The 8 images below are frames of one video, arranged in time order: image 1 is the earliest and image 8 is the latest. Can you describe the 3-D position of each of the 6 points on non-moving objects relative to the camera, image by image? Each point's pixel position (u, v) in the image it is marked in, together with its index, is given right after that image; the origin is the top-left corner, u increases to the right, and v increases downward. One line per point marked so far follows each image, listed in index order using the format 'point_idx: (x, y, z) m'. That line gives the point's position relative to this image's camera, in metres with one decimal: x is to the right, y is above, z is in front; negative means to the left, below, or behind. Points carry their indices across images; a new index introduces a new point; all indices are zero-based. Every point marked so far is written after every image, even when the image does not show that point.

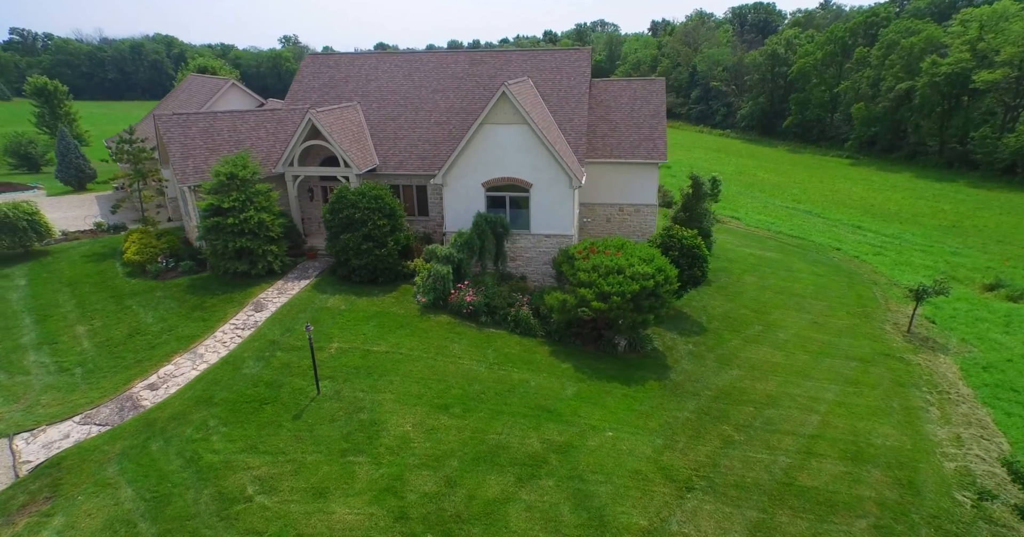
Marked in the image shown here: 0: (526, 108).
0: (+0.5, +5.9, +19.1) m
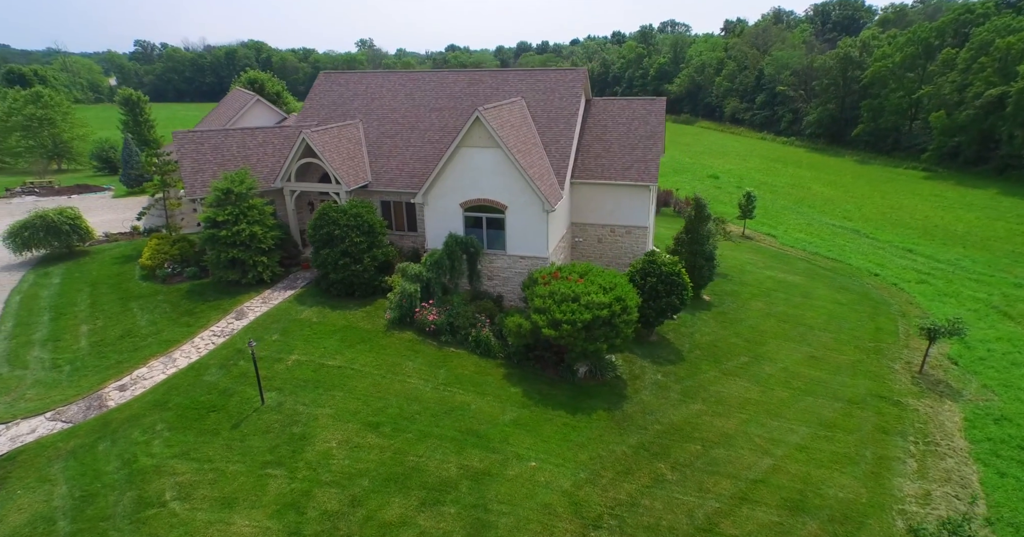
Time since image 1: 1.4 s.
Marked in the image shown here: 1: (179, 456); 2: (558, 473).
0: (-0.5, +5.1, +19.5) m
1: (-8.0, -4.6, +12.4) m
2: (+1.2, -5.3, +13.5) m
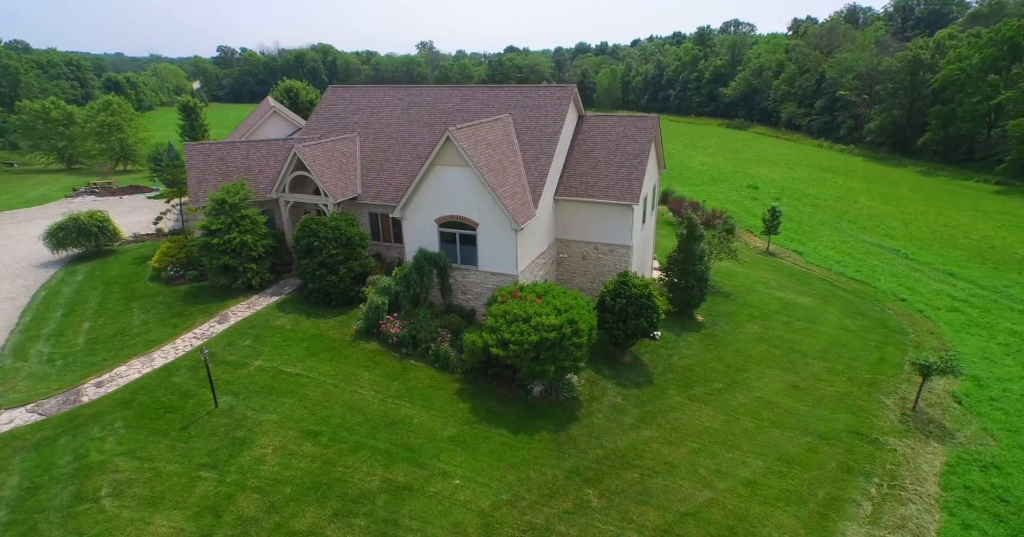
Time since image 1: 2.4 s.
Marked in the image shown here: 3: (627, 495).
0: (-1.6, +4.5, +19.9) m
1: (-10.1, -4.9, +13.5) m
2: (-0.9, -6.0, +13.8) m
3: (+3.3, -6.4, +14.7) m
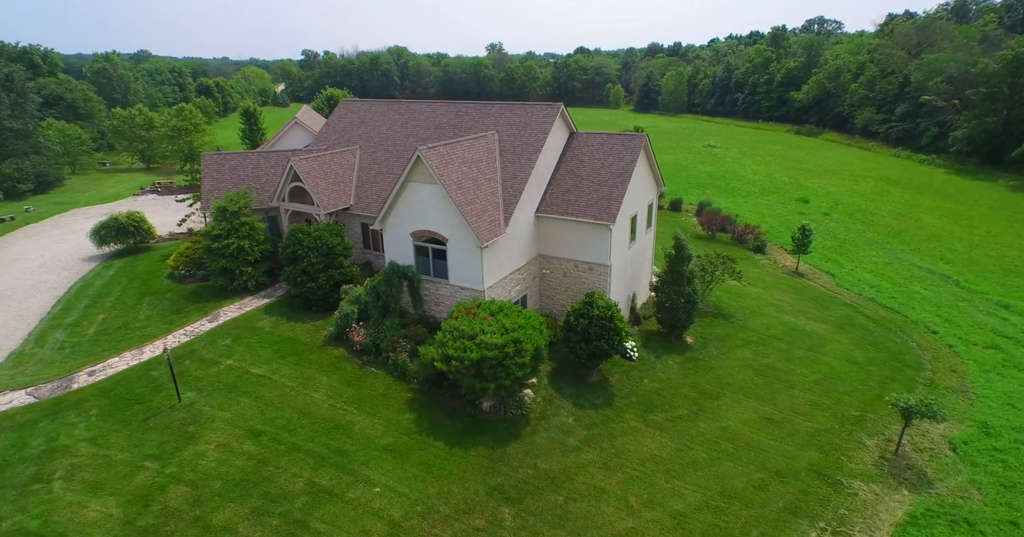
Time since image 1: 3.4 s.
0: (-2.9, +3.9, +20.6) m
1: (-12.4, -5.1, +15.2) m
2: (-3.3, -6.5, +14.5) m
3: (+0.9, -7.2, +14.9) m
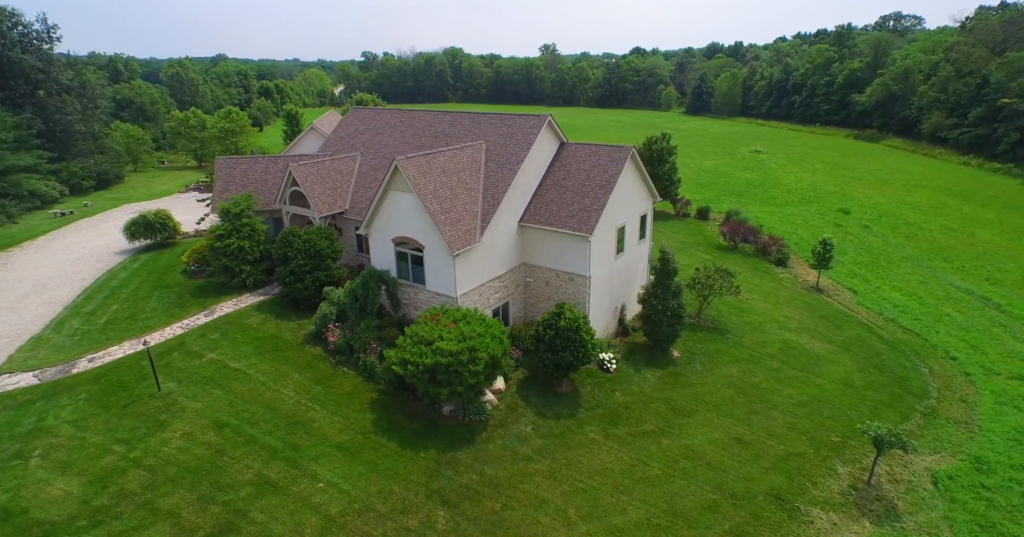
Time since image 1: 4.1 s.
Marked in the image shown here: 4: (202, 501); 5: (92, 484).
0: (-4.0, +3.7, +21.3) m
1: (-14.2, -5.0, +16.8) m
2: (-5.2, -6.7, +15.3) m
3: (-1.0, -7.5, +15.3) m
4: (-8.7, -6.4, +14.5) m
5: (-11.7, -6.0, +14.6) m
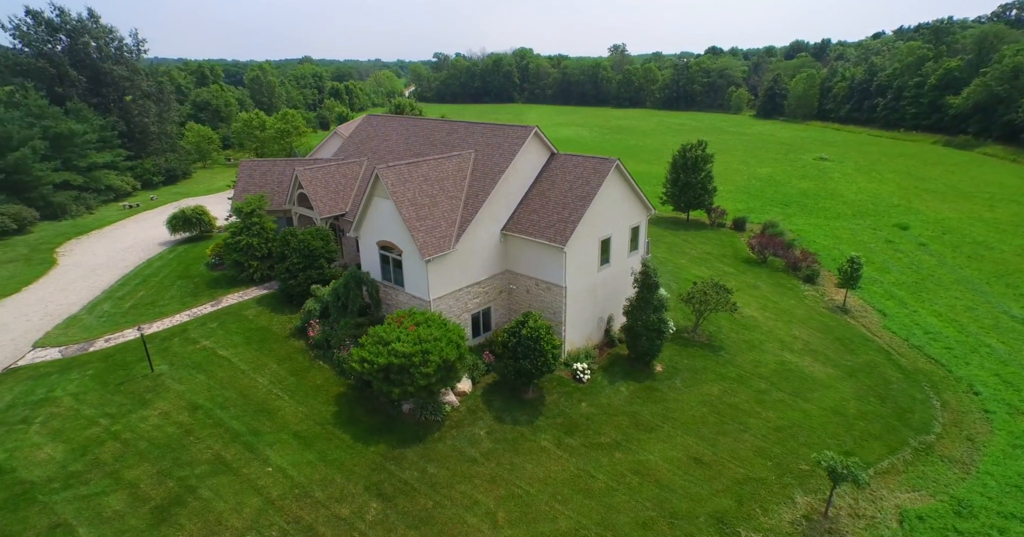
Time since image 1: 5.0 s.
0: (-5.1, +3.5, +22.5) m
1: (-16.1, -4.7, +19.1) m
2: (-7.5, -6.8, +16.6) m
3: (-3.4, -7.8, +16.2) m
4: (-11.0, -6.4, +16.2) m
5: (-14.0, -5.8, +16.7) m
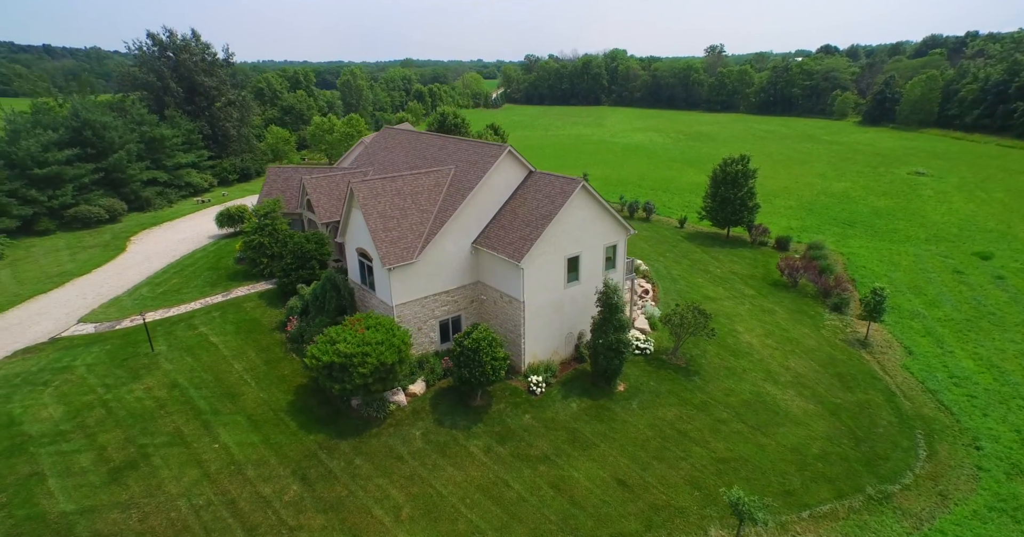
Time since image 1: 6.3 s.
0: (-6.9, +3.2, +24.6) m
1: (-18.8, -4.3, +22.9) m
2: (-10.7, -6.9, +19.2) m
3: (-6.8, -8.1, +18.1) m
4: (-14.2, -6.3, +19.3) m
5: (-17.1, -5.5, +20.1) m
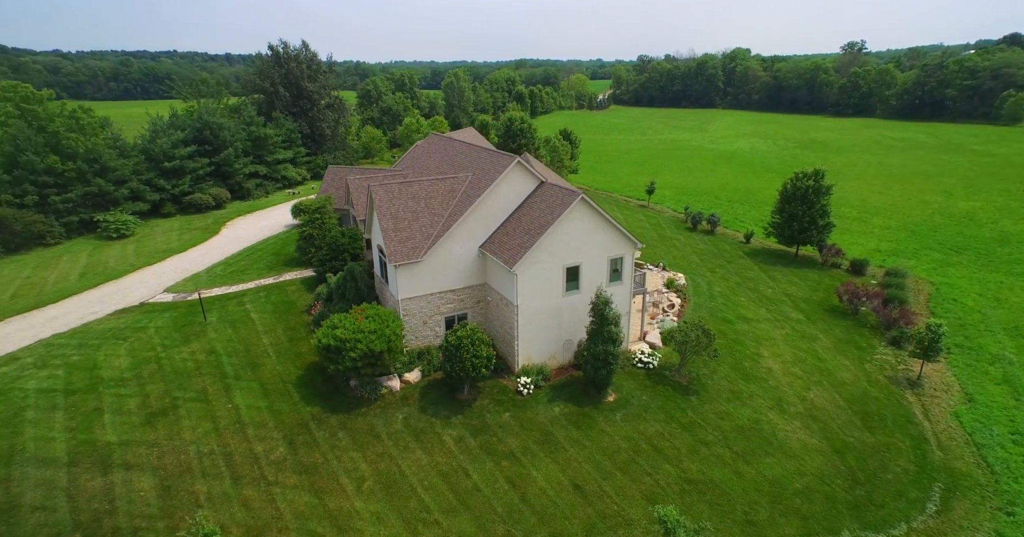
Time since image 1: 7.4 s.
0: (-6.8, +3.4, +27.3) m
1: (-19.3, -3.2, +27.9) m
2: (-12.3, -6.4, +22.7) m
3: (-8.7, -7.8, +21.0) m
4: (-15.6, -5.5, +23.5) m
5: (-18.2, -4.5, +24.8) m
